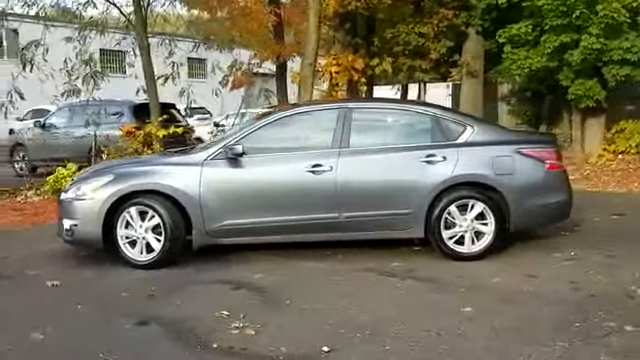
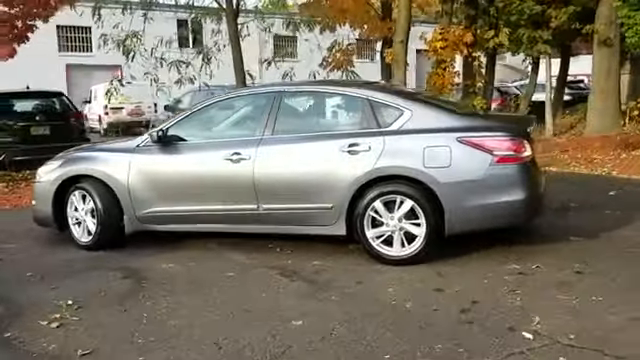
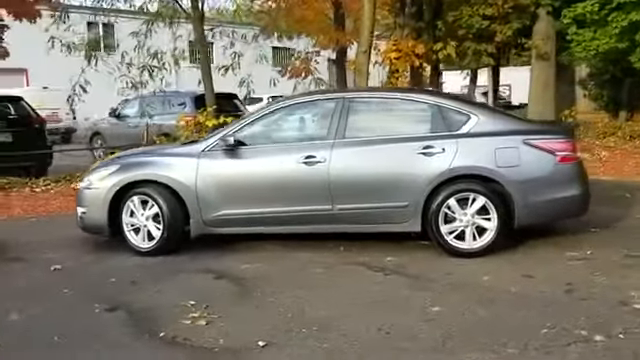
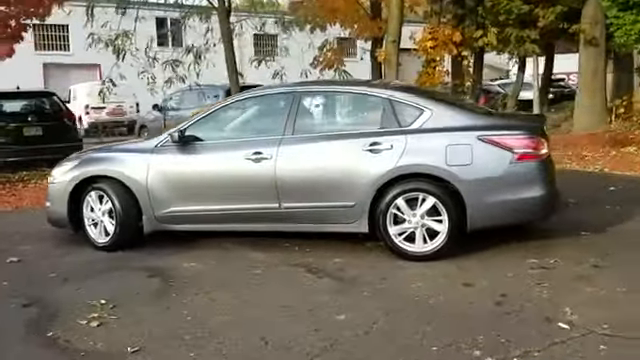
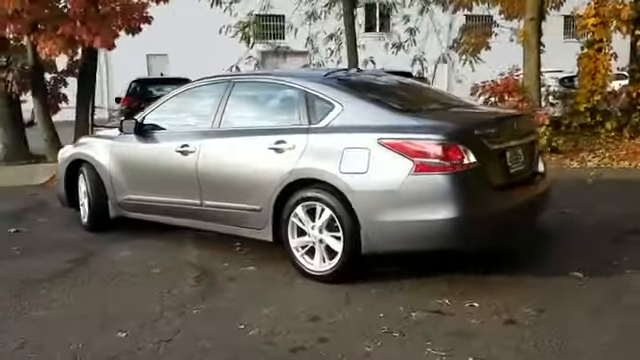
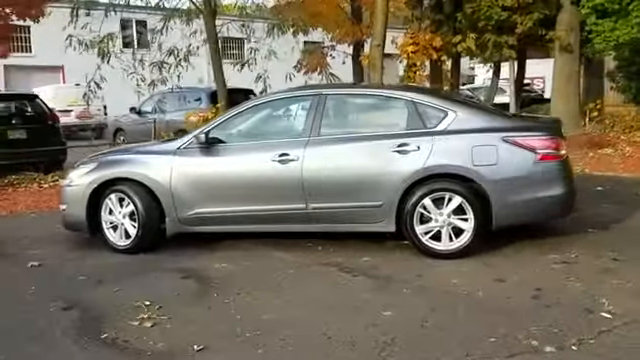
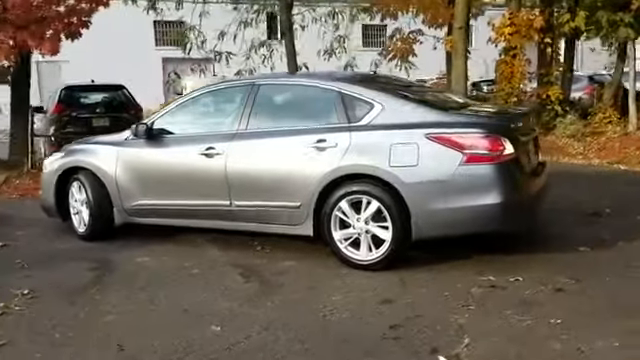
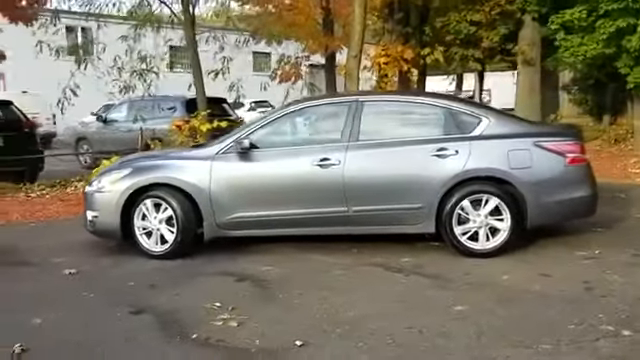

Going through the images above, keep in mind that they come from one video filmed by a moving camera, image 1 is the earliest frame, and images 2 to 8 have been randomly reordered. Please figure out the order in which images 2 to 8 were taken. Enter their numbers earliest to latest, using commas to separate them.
8, 3, 6, 4, 2, 7, 5
